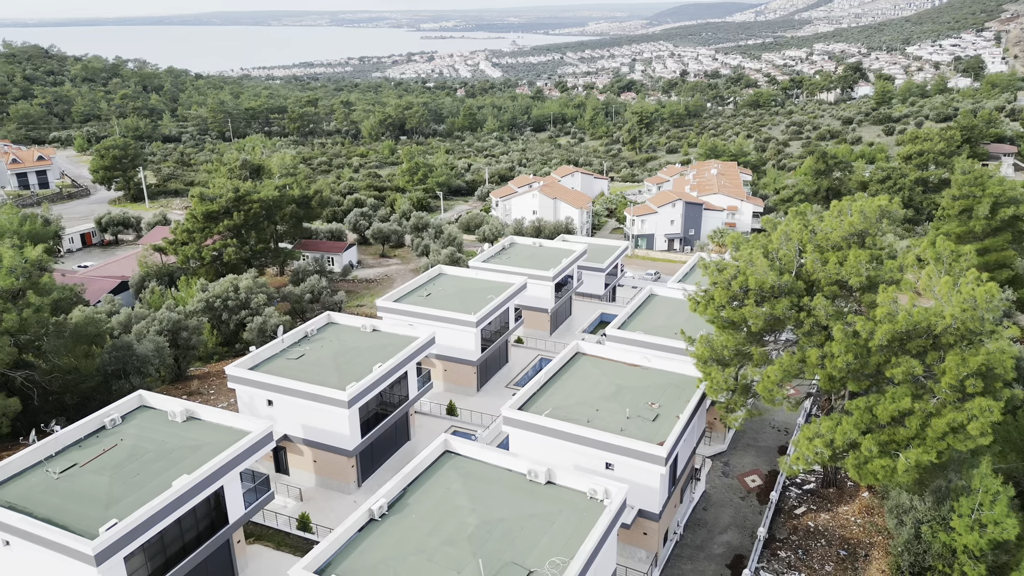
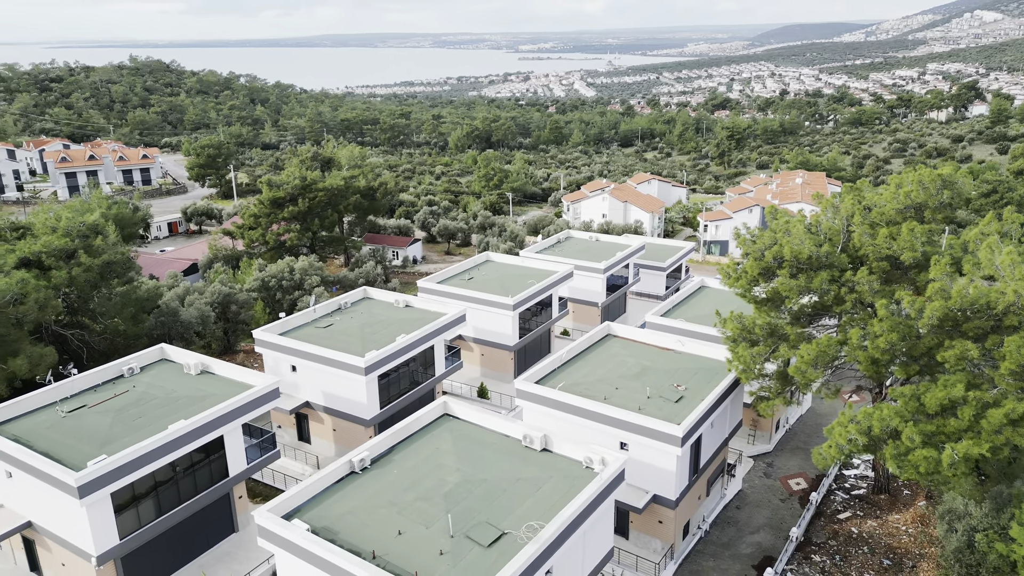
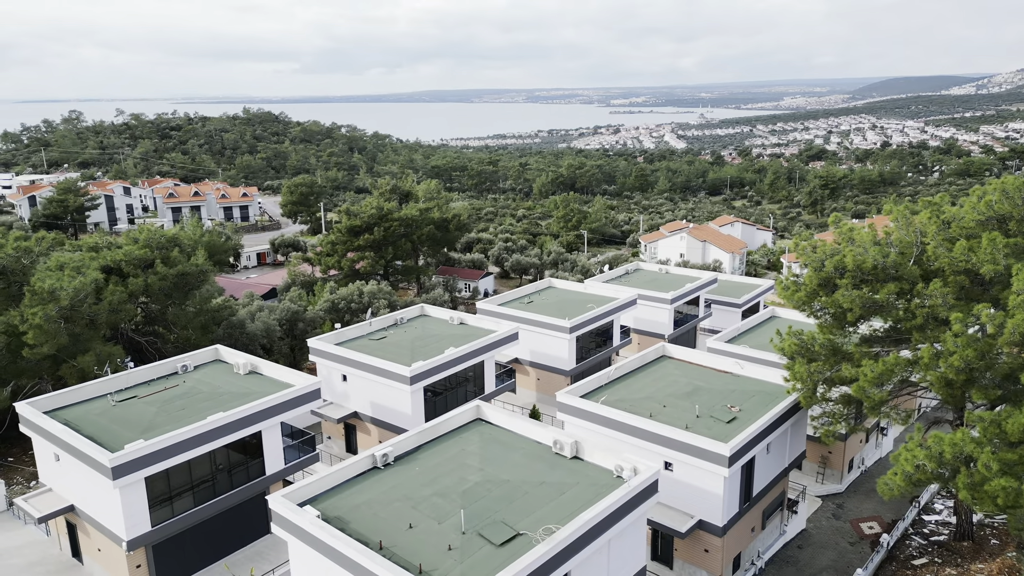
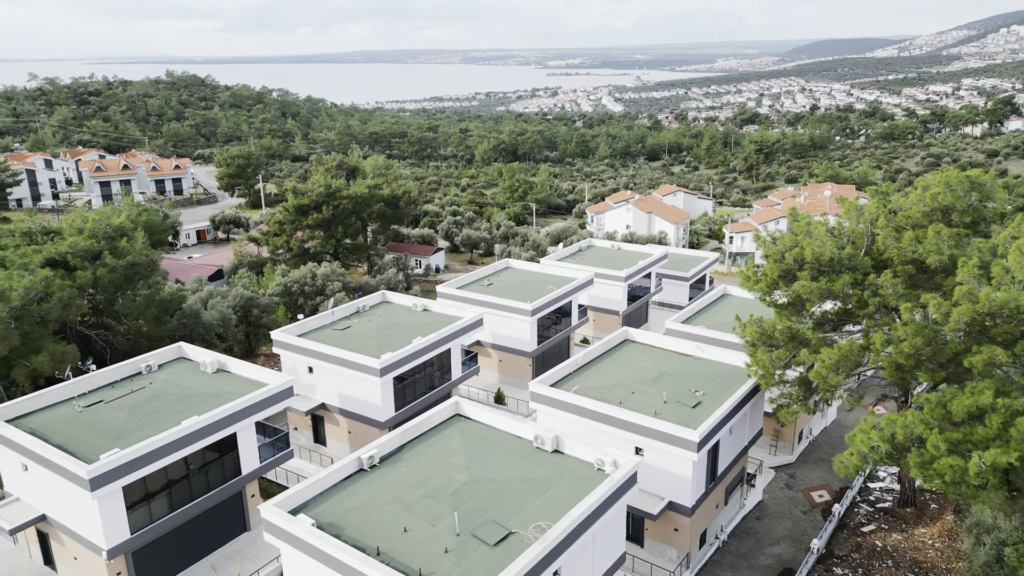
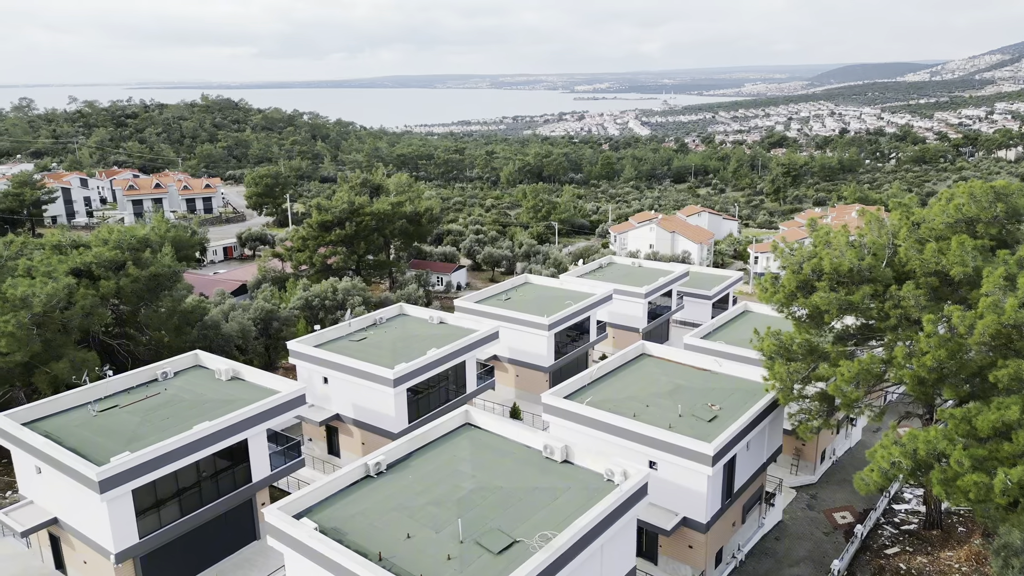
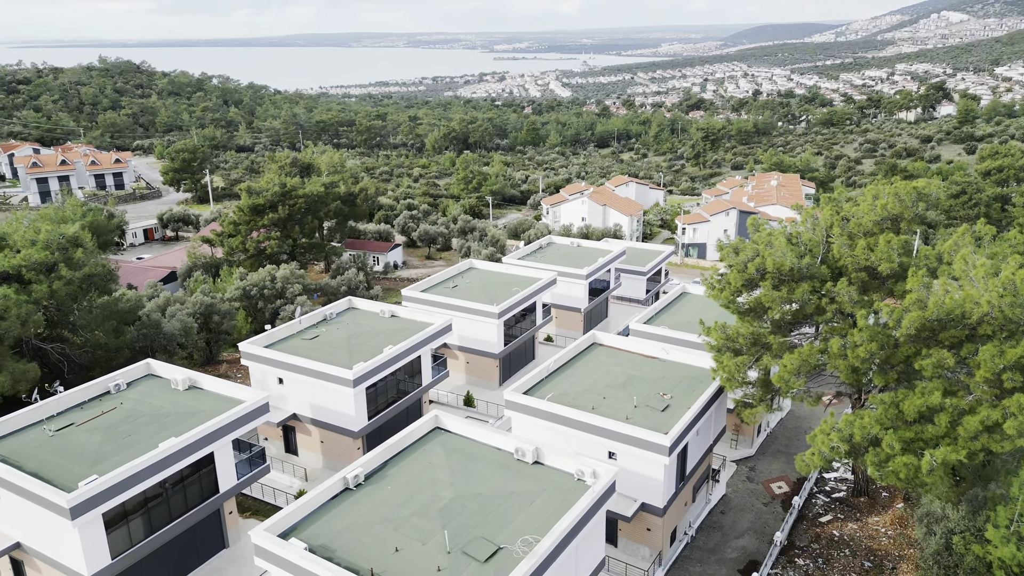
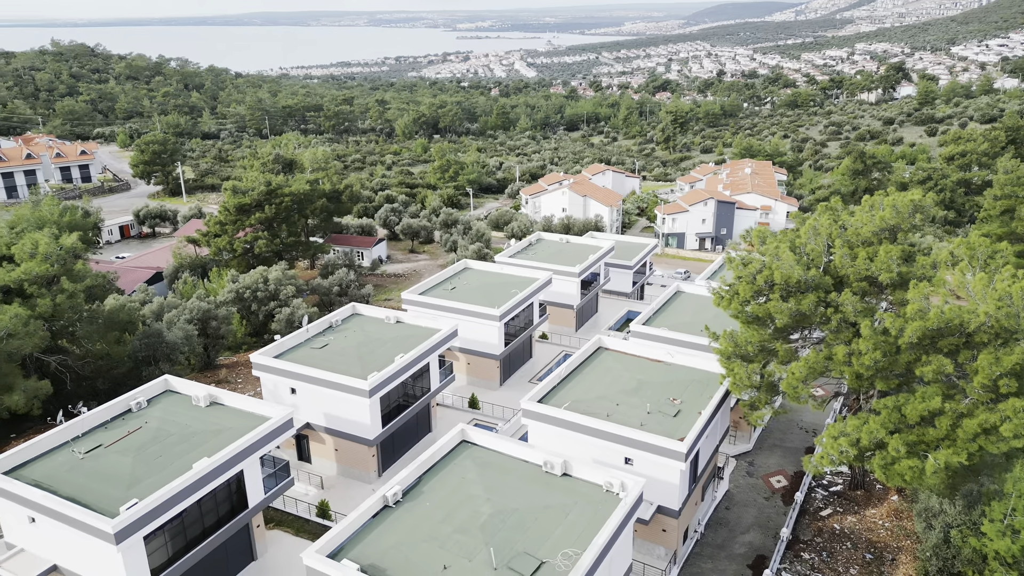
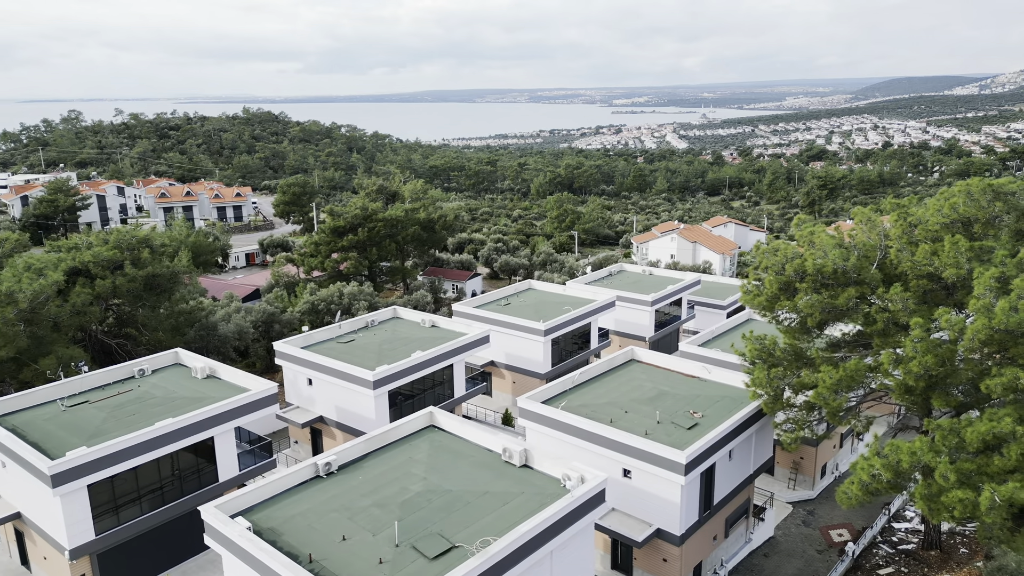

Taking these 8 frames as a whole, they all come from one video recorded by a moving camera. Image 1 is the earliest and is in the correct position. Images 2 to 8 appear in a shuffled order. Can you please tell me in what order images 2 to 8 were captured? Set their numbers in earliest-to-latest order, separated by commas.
7, 6, 2, 4, 5, 3, 8
